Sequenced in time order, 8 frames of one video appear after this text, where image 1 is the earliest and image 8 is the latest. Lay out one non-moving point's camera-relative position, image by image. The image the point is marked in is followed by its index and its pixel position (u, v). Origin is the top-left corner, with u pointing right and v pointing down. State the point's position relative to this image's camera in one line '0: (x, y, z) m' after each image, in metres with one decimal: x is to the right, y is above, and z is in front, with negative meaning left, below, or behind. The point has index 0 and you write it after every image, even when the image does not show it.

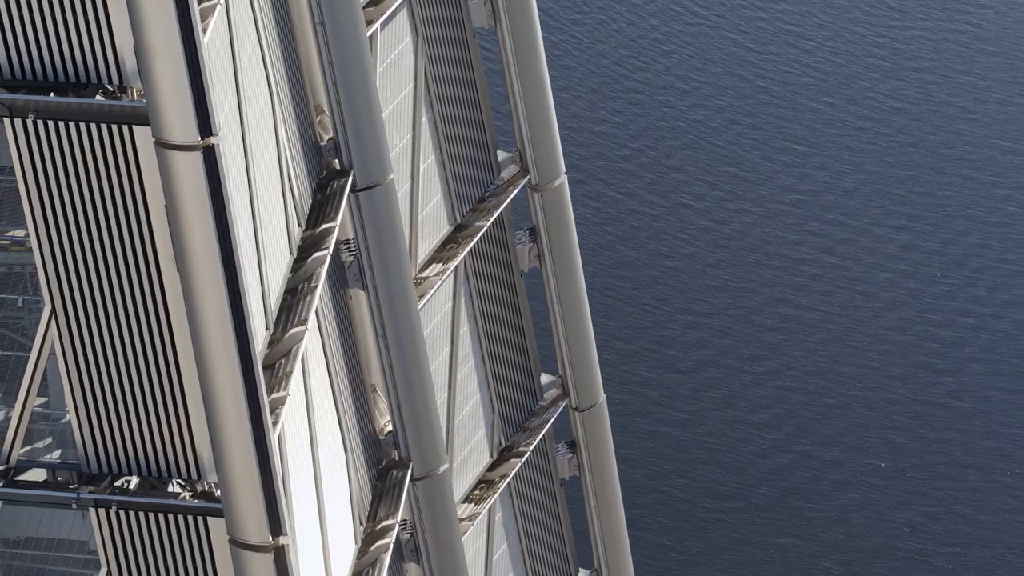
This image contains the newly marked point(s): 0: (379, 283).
0: (-1.4, +0.1, +15.5) m
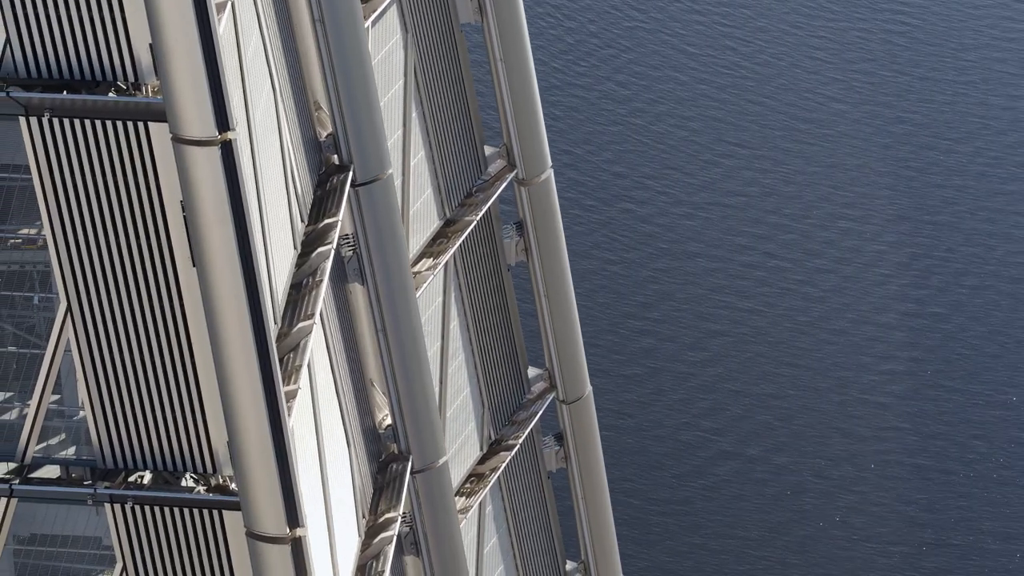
0: (-1.4, +0.2, +15.6) m
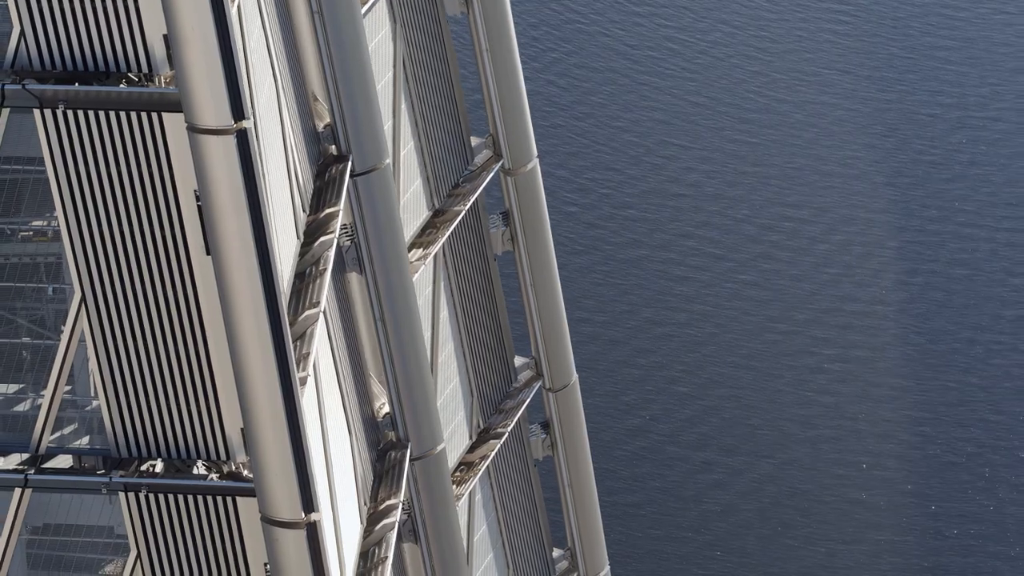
0: (-1.4, +0.3, +15.7) m
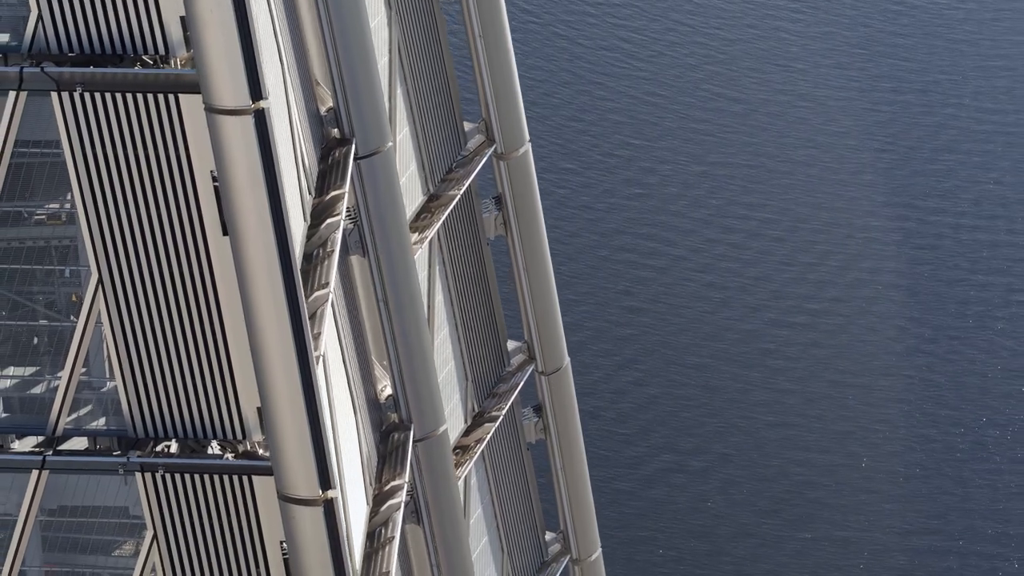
0: (-1.4, +0.5, +15.9) m
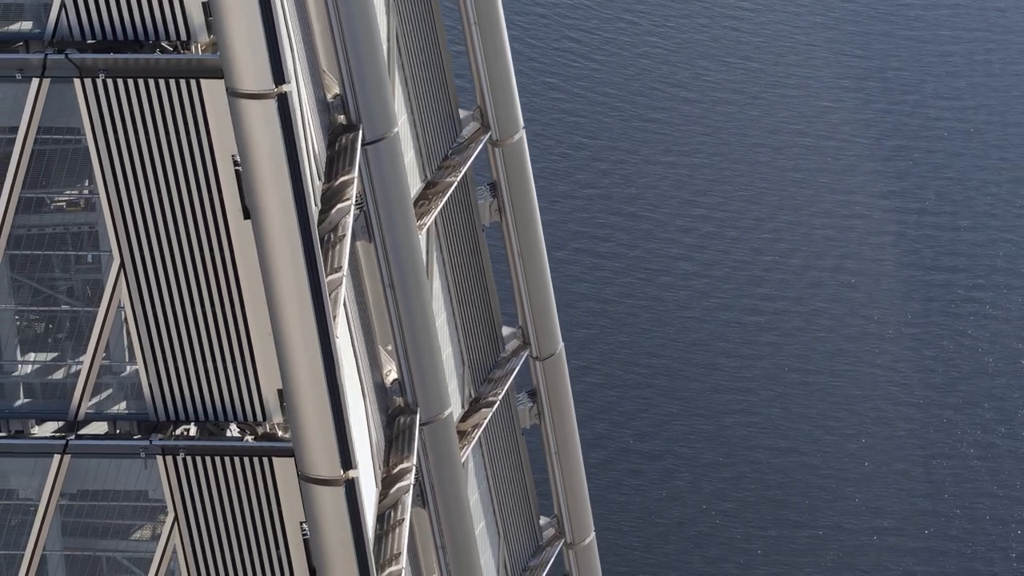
0: (-1.4, +0.7, +16.0) m
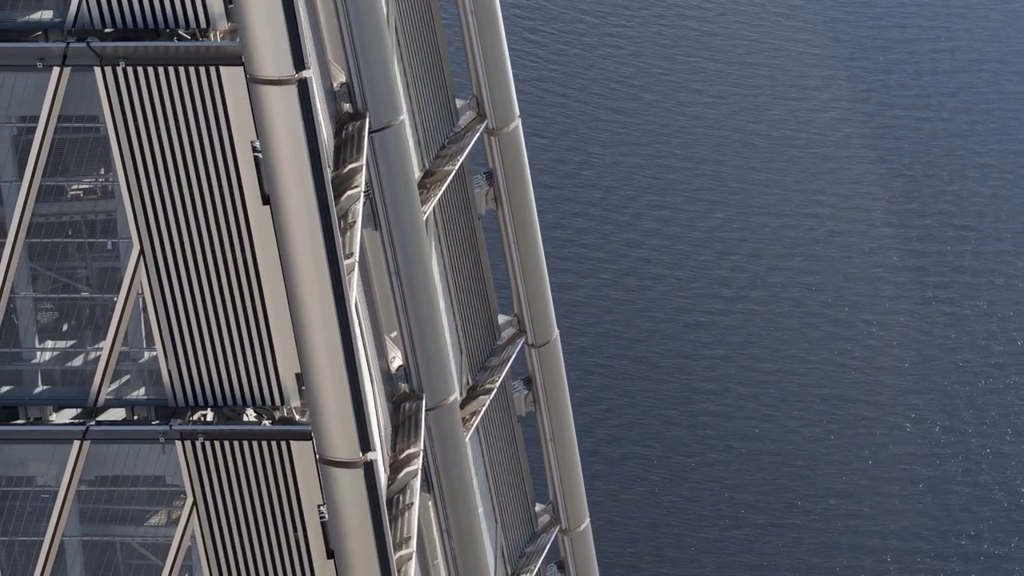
0: (-1.3, +0.8, +16.2) m
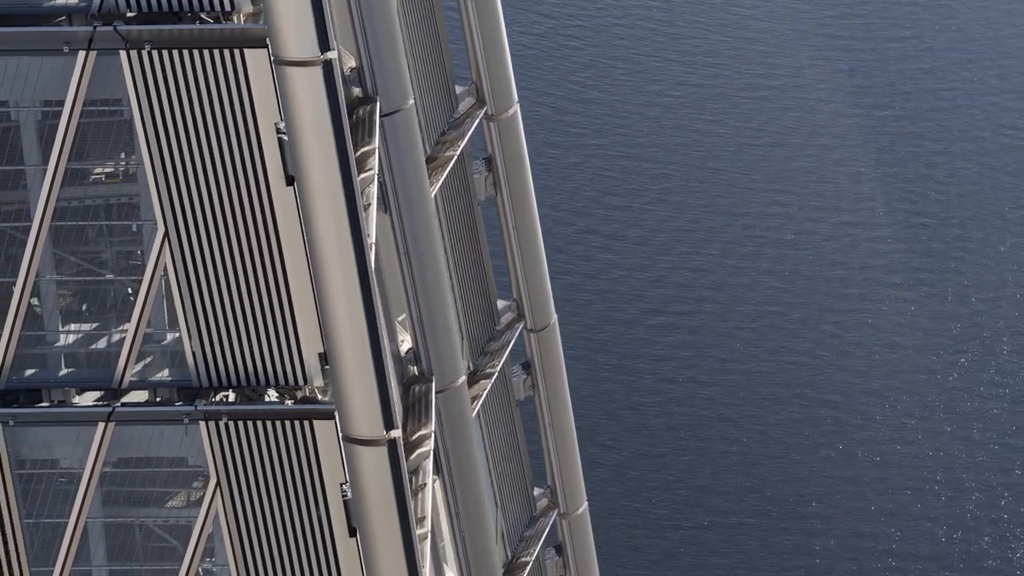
0: (-1.2, +1.0, +16.3) m
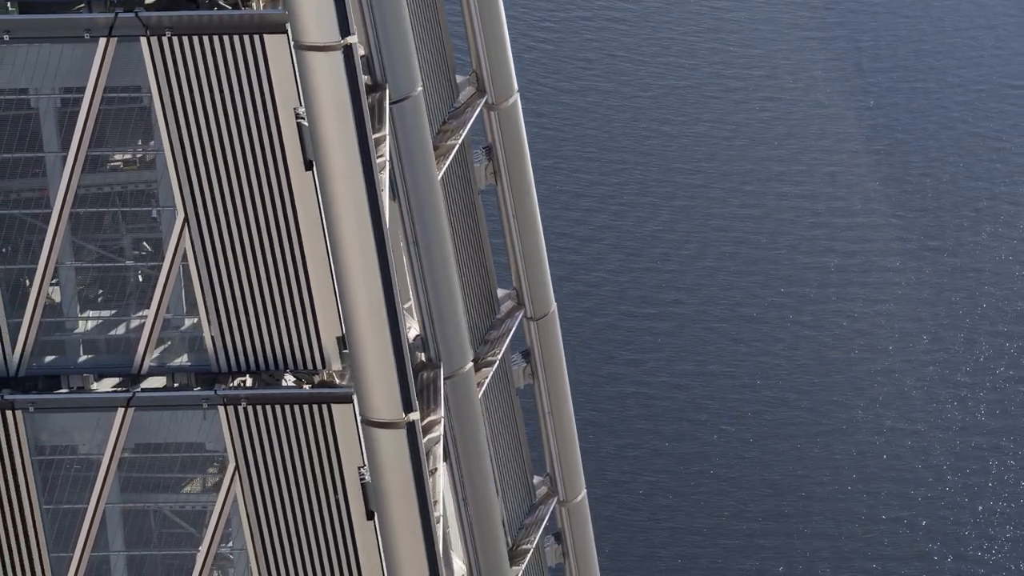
0: (-1.1, +1.1, +16.4) m
